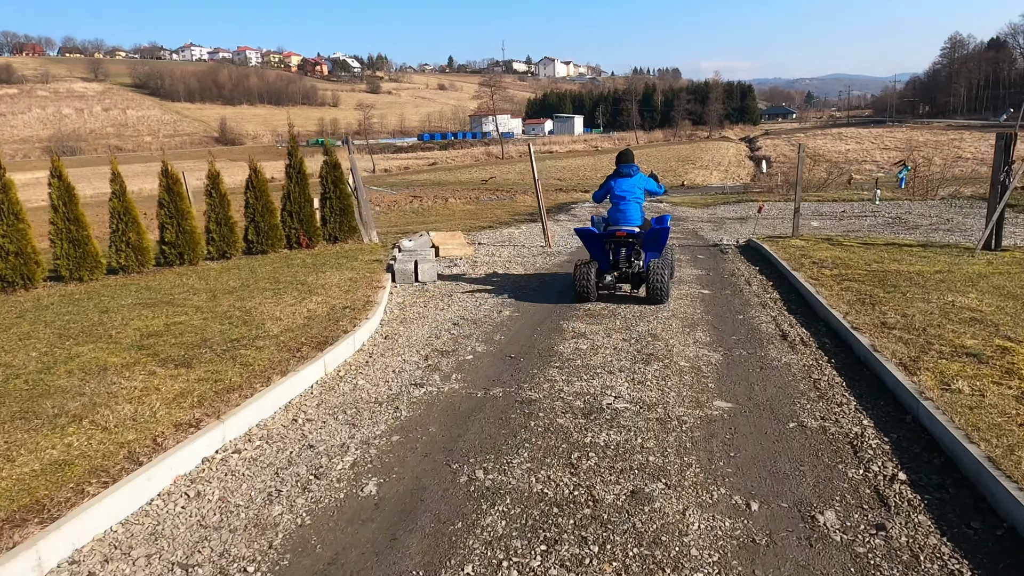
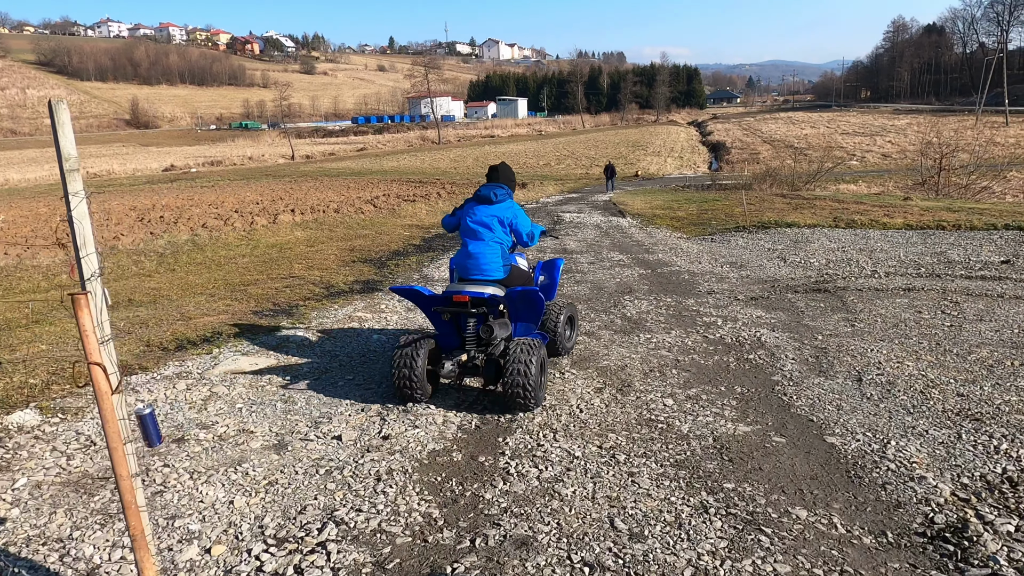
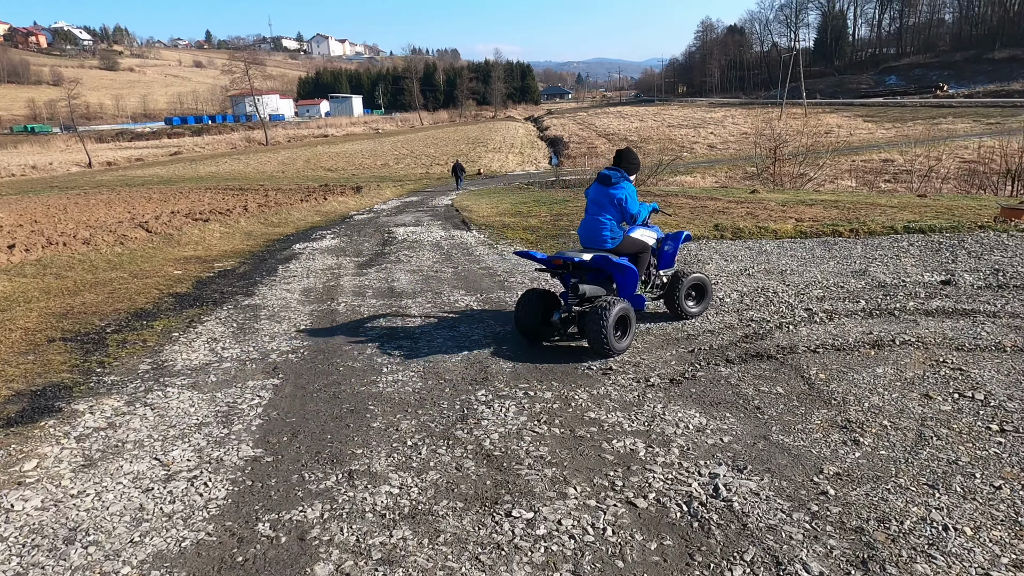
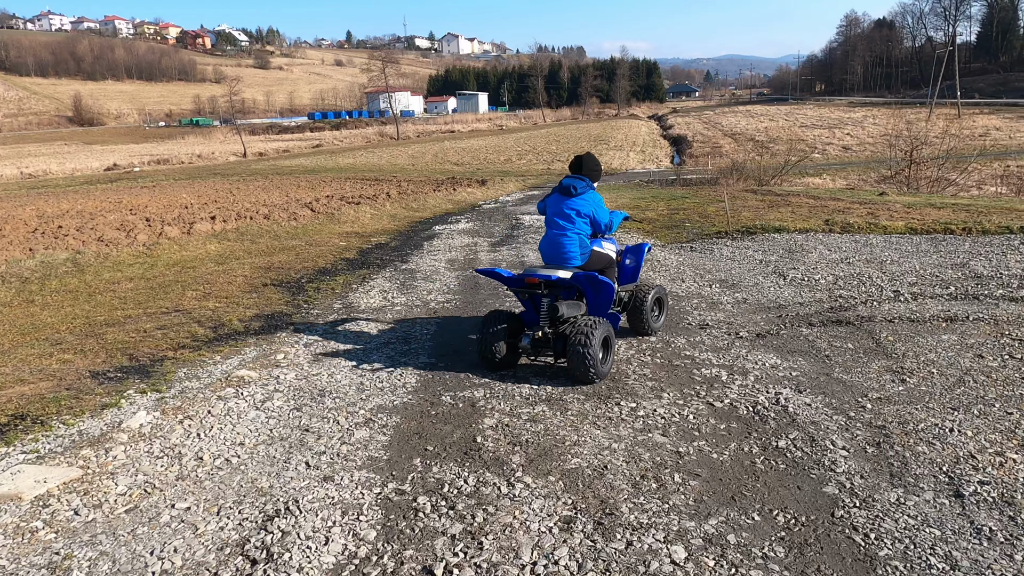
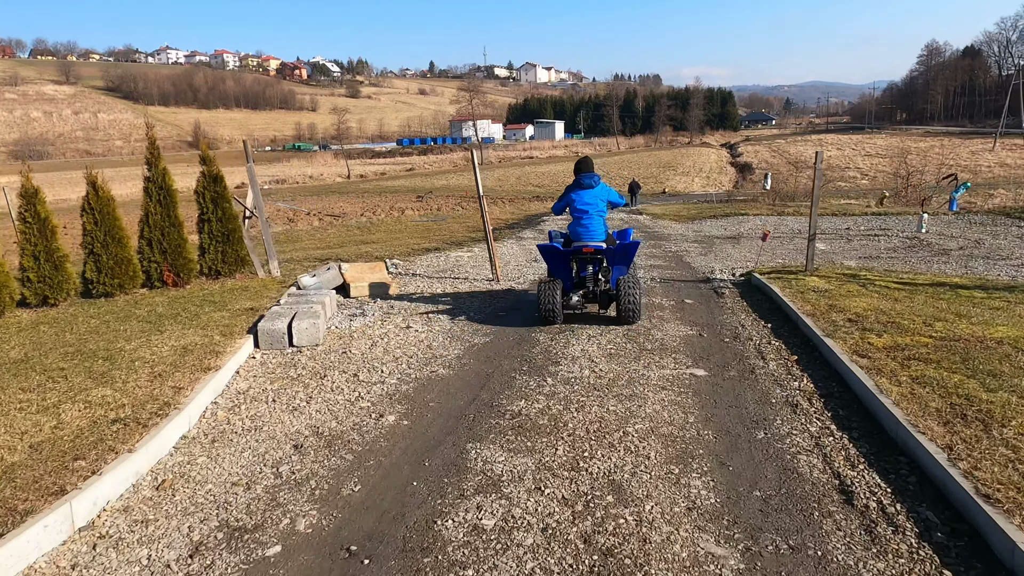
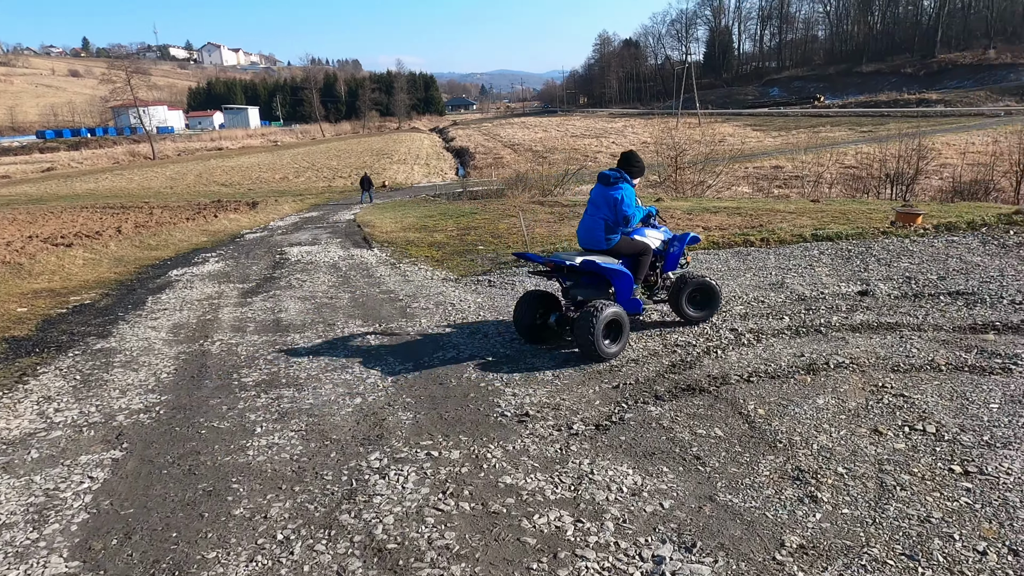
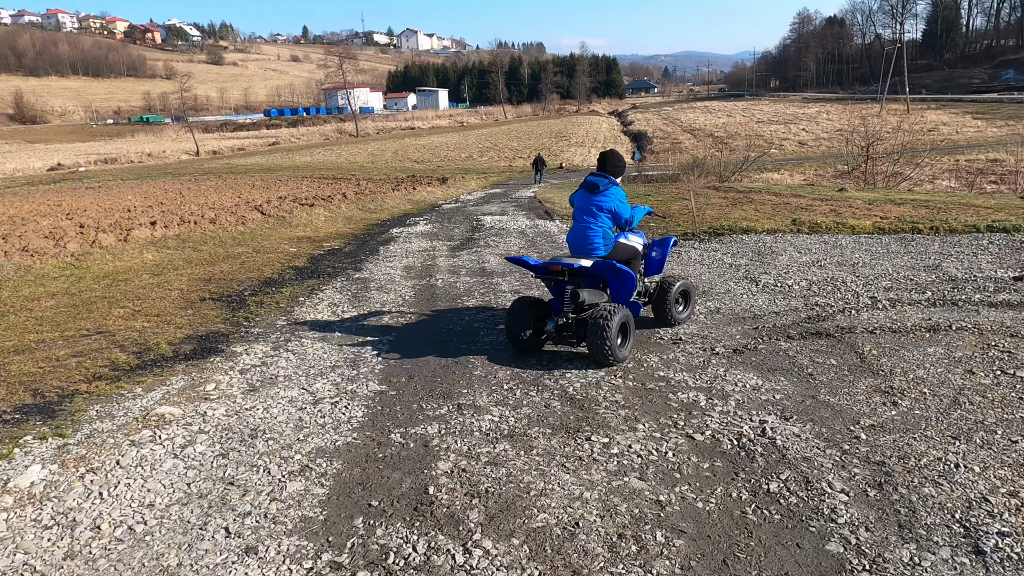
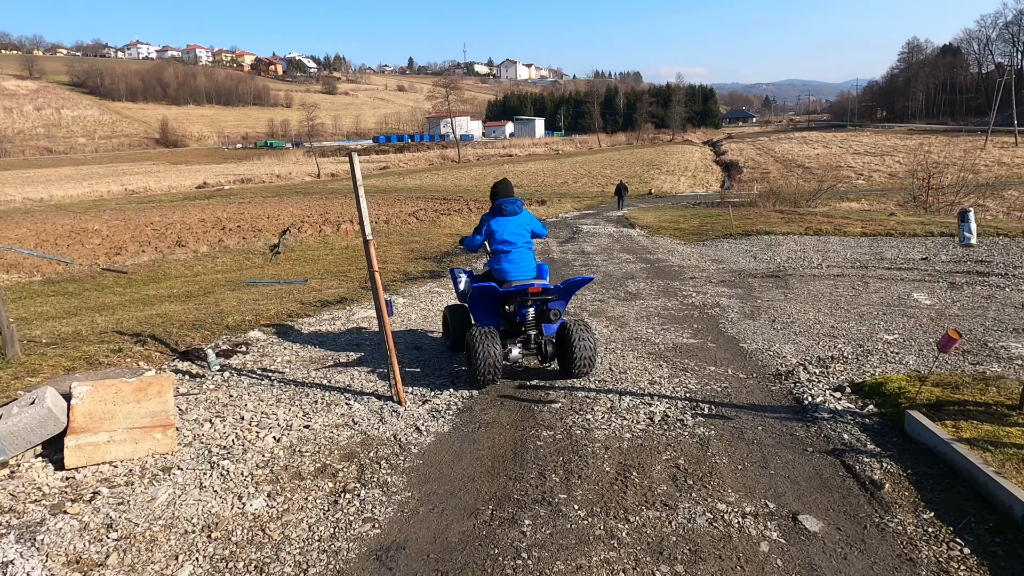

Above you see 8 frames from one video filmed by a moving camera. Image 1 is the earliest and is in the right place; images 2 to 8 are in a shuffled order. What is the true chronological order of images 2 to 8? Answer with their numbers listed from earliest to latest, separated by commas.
5, 8, 2, 4, 7, 3, 6
